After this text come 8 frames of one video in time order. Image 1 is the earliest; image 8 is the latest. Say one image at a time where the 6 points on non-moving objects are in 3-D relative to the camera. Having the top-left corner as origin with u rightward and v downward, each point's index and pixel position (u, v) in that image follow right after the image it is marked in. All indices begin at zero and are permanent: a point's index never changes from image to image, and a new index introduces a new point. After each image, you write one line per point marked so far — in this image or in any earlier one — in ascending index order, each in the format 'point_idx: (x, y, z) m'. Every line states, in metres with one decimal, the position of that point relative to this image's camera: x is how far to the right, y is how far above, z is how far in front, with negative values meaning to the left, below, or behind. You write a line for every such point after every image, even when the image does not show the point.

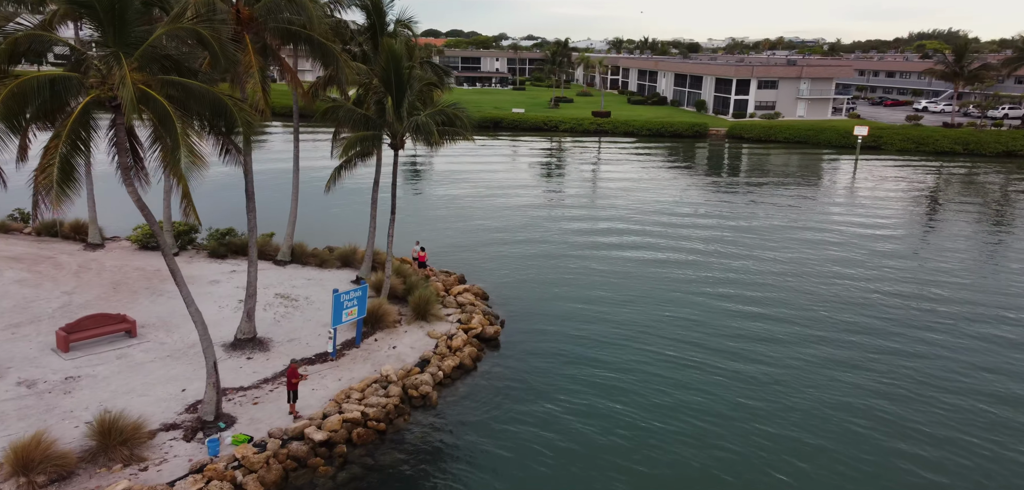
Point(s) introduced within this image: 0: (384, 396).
0: (-3.6, -4.1, +19.2) m
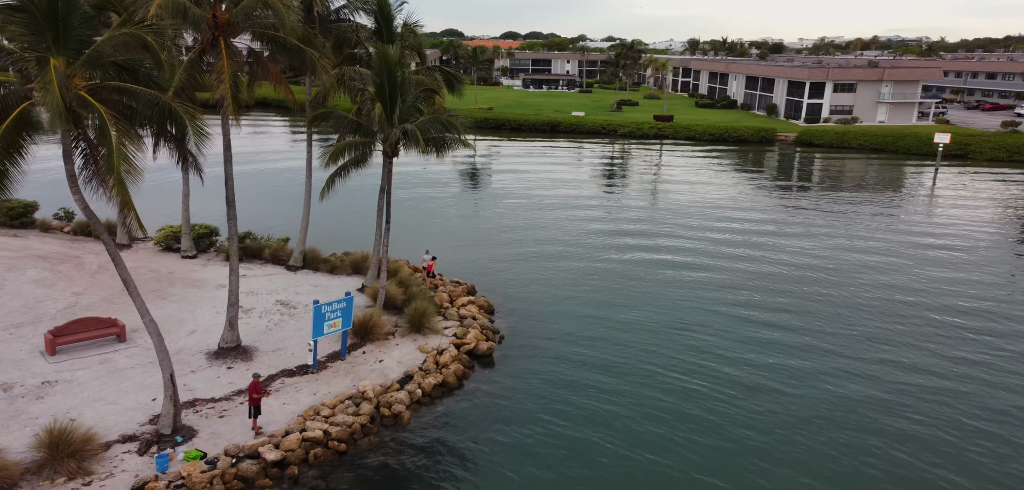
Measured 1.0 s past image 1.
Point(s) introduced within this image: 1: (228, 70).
0: (-4.3, -4.4, +18.5) m
1: (-7.1, +4.4, +18.0) m
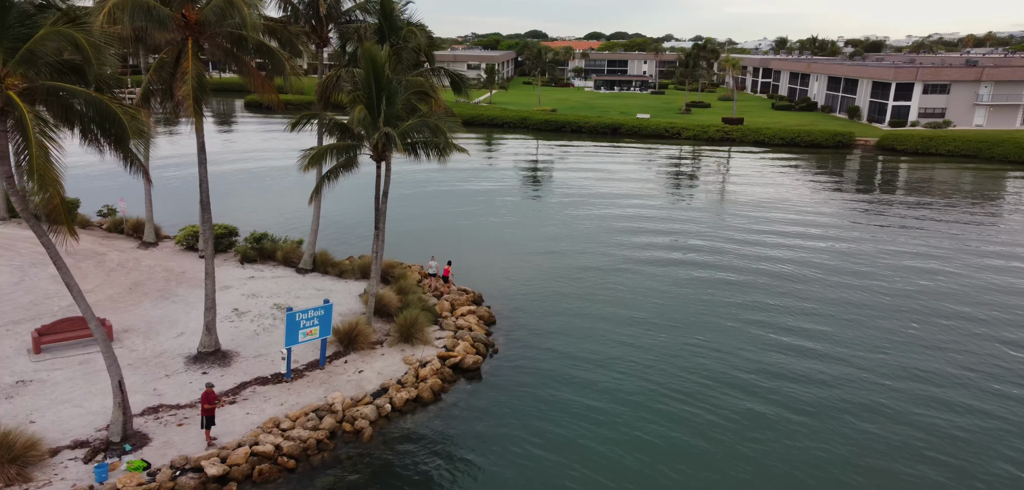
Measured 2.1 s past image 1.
0: (-5.1, -4.6, +17.8) m
1: (-7.8, +4.3, +17.6) m
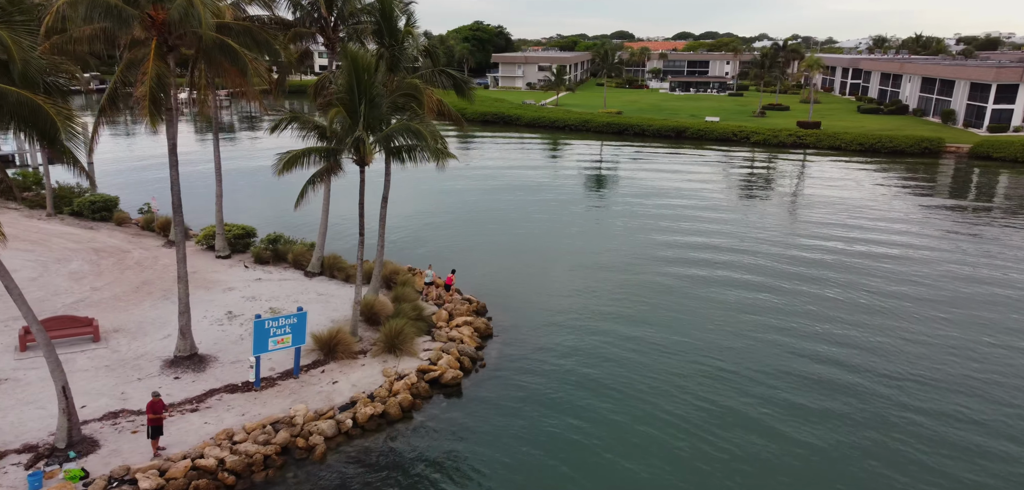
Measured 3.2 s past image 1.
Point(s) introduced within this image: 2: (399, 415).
0: (-6.1, -4.8, +17.2) m
1: (-8.6, +4.1, +17.2) m
2: (-3.1, -4.7, +19.7) m
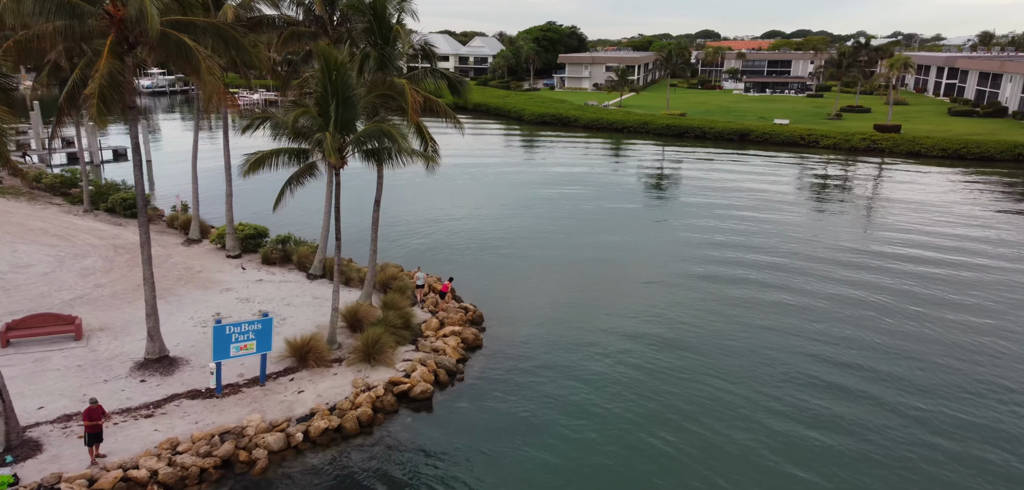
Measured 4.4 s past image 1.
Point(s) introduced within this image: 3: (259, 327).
0: (-7.3, -4.9, +16.6) m
1: (-9.5, +4.1, +16.9) m
2: (-4.0, -4.8, +18.8) m
3: (-7.0, -2.3, +19.8) m
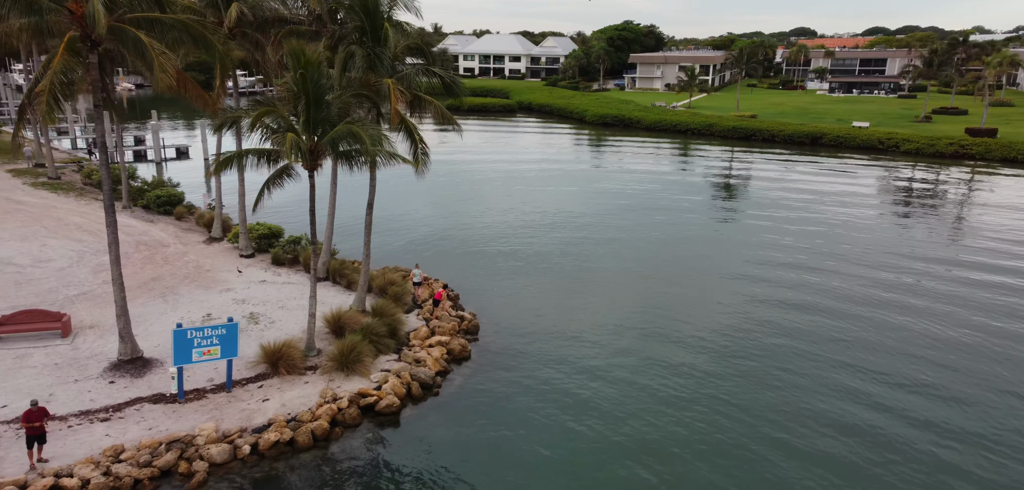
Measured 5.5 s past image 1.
0: (-8.4, -4.9, +16.1) m
1: (-10.5, +4.1, +16.6) m
2: (-5.0, -5.0, +18.0) m
3: (-7.8, -2.3, +19.3) m
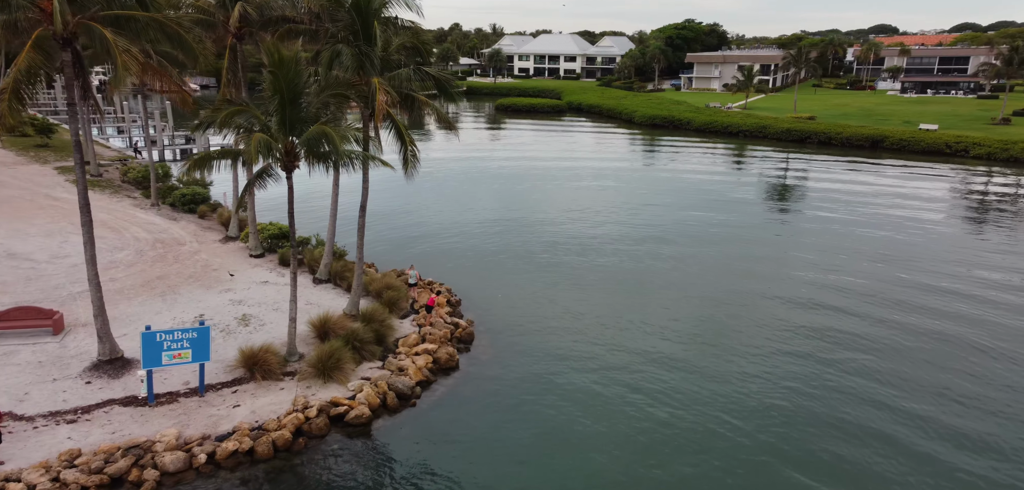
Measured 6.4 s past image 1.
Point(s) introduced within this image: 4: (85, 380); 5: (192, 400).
0: (-9.3, -5.0, +15.8) m
1: (-11.2, +4.1, +16.5) m
2: (-5.8, -5.1, +17.4) m
3: (-8.4, -2.4, +18.9) m
4: (-11.8, -3.7, +19.8) m
5: (-8.6, -4.1, +19.2) m
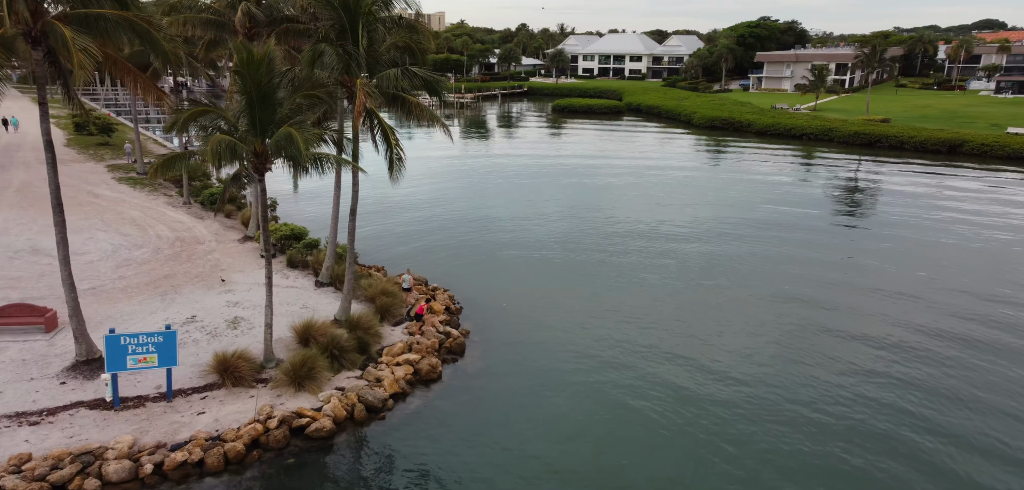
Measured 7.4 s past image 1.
0: (-10.4, -5.0, +15.6) m
1: (-12.0, +4.1, +16.4) m
2: (-6.7, -5.2, +16.8) m
3: (-9.1, -2.4, +18.5) m
4: (-12.4, -3.7, +19.7) m
5: (-9.3, -4.2, +18.9) m
